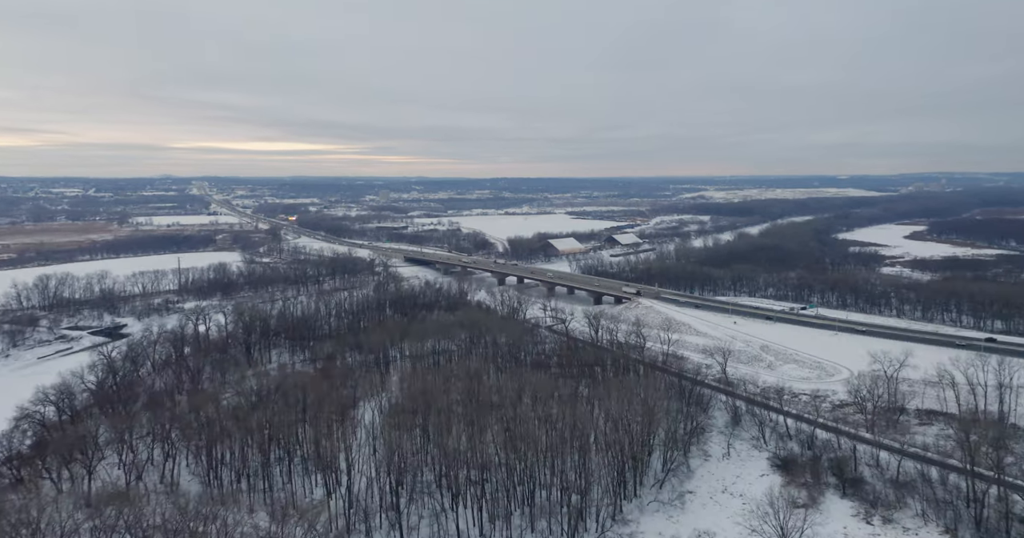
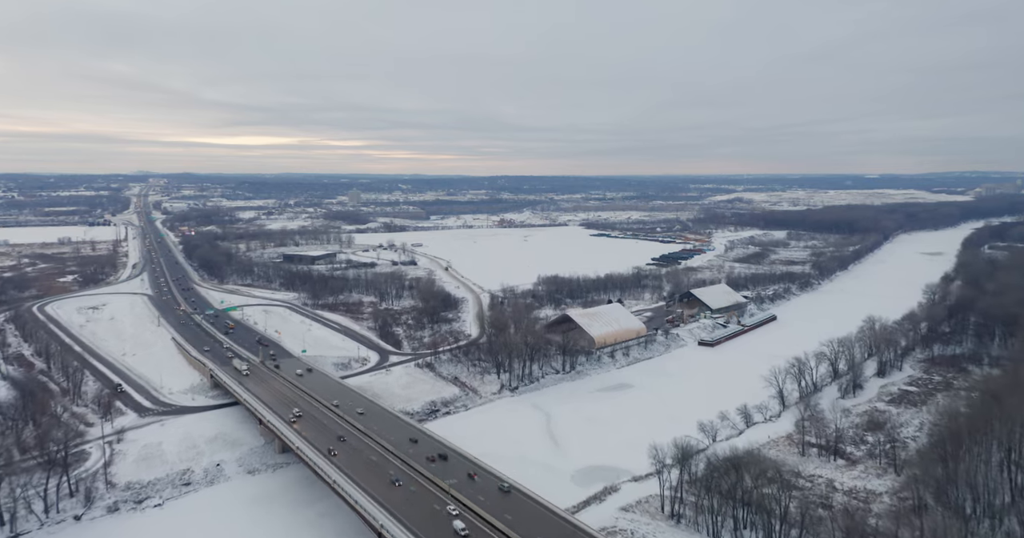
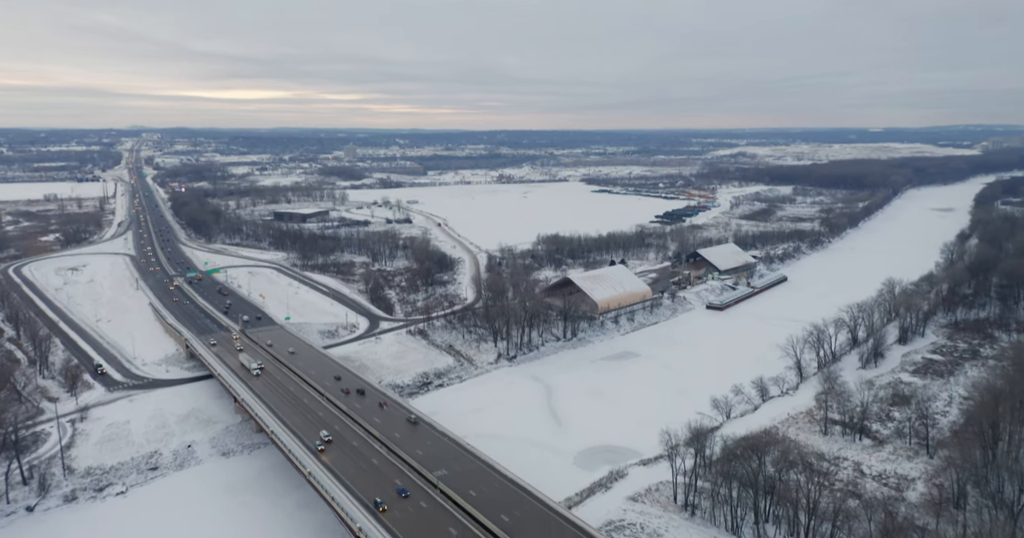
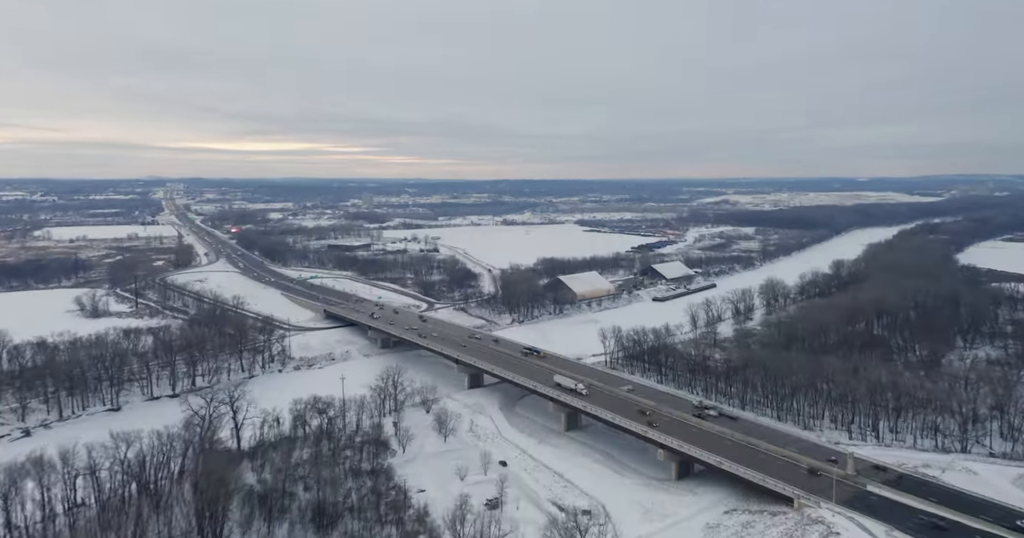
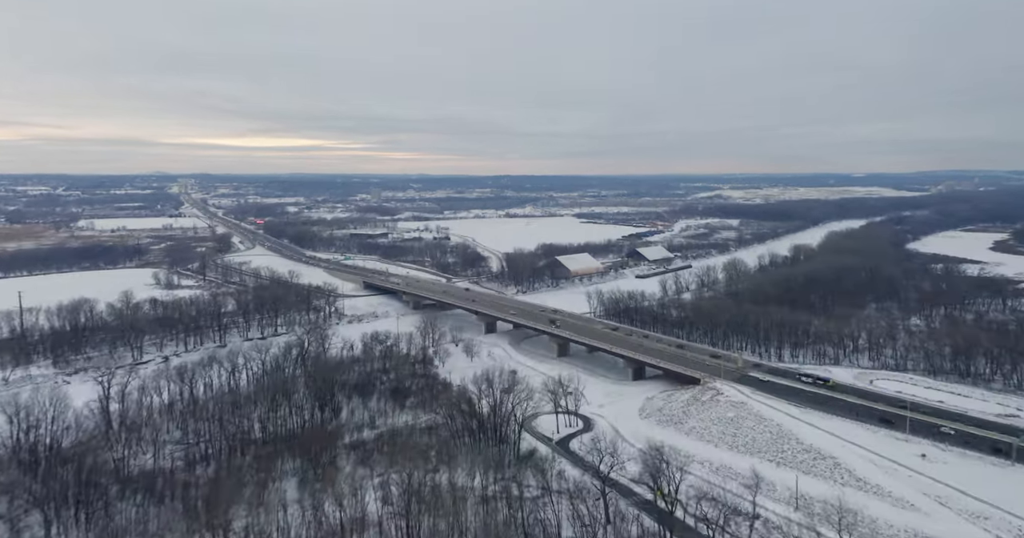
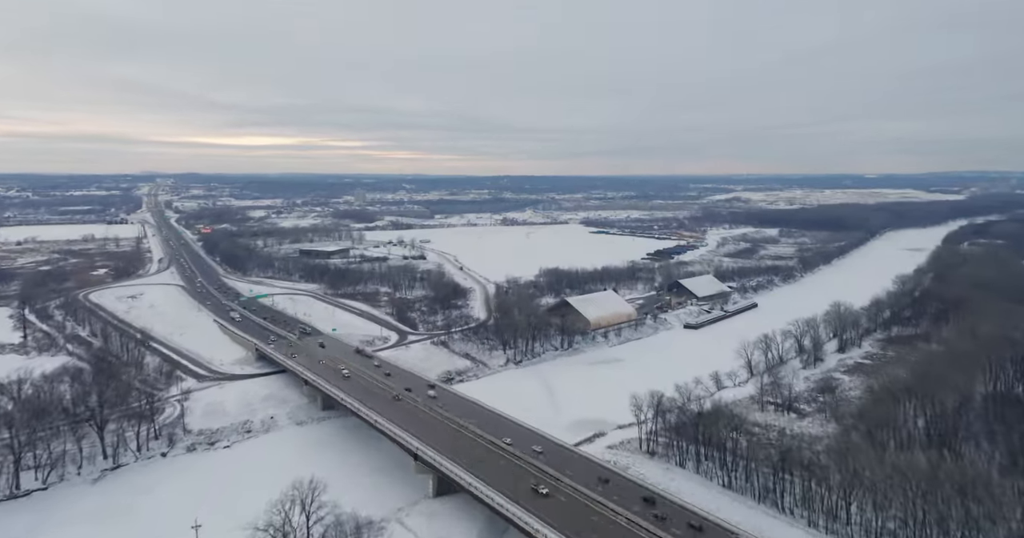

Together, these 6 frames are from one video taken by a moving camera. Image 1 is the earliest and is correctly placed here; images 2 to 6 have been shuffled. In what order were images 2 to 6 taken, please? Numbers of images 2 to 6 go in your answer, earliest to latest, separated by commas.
5, 4, 6, 2, 3
